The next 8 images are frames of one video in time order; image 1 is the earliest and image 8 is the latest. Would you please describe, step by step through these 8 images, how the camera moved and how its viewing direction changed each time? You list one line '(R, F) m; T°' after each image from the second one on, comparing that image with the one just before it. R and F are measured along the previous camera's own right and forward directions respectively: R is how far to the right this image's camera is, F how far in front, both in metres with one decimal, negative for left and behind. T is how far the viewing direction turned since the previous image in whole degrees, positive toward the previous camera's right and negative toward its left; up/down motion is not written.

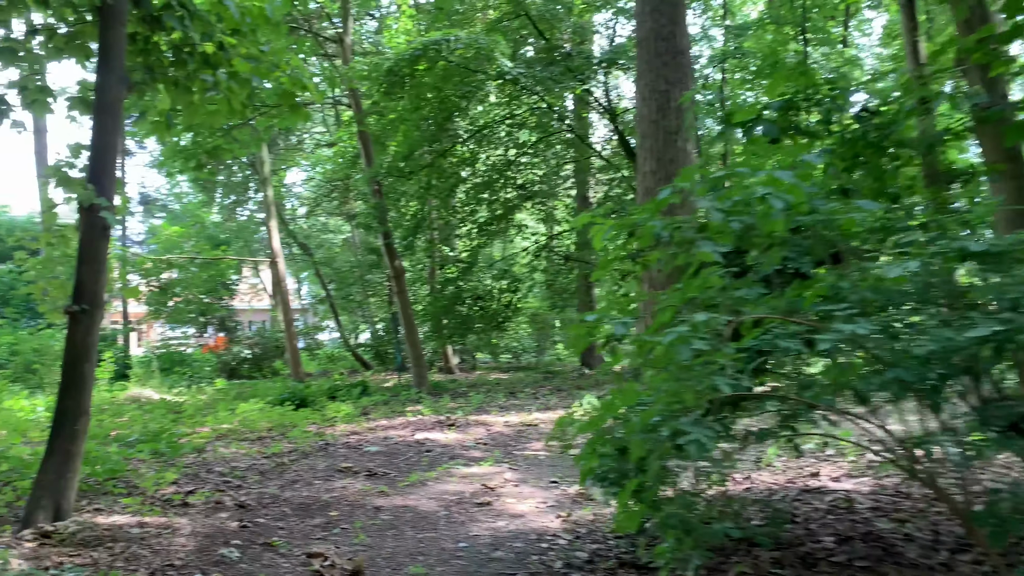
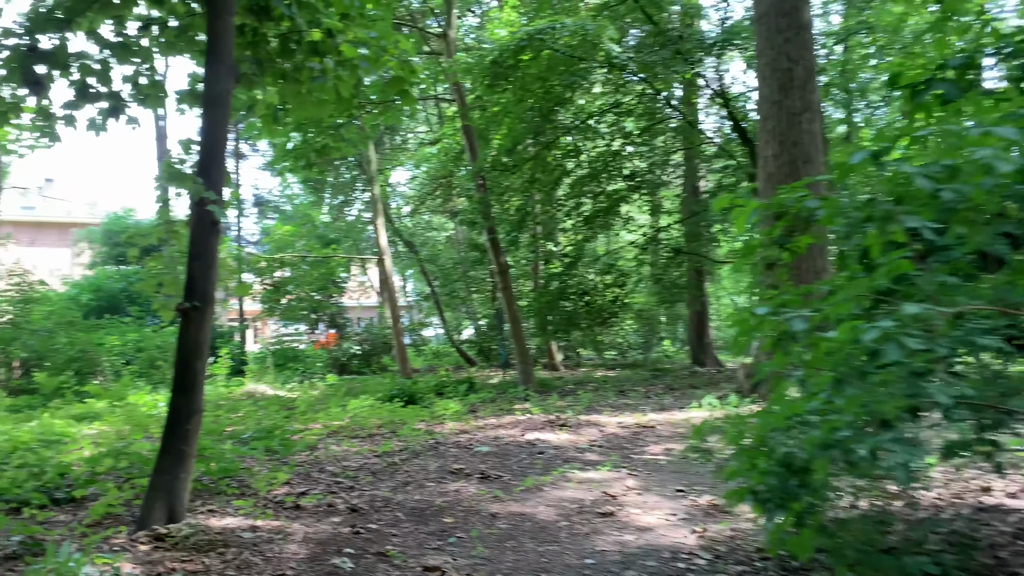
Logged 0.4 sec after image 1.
(-0.1, +0.3) m; -7°
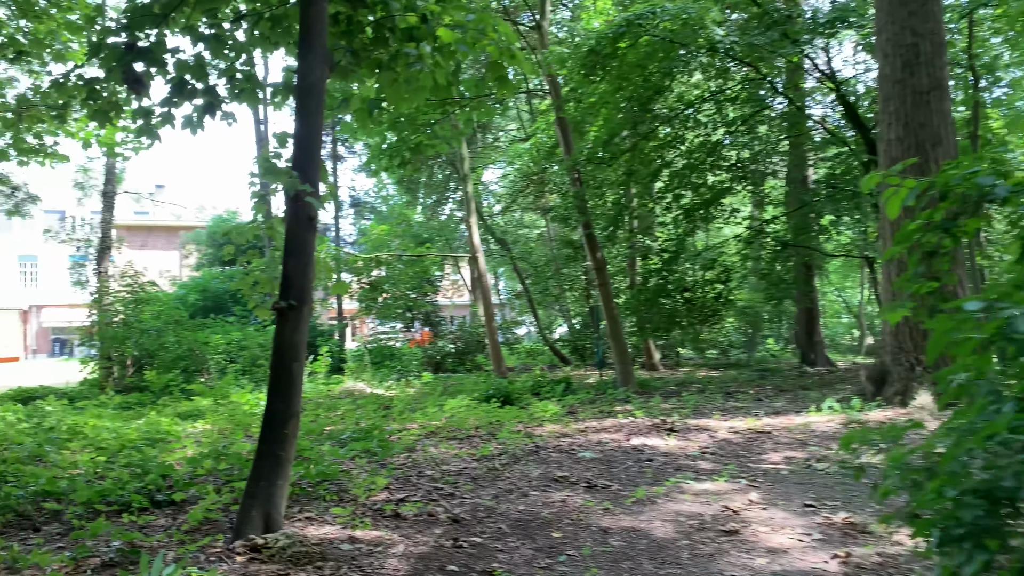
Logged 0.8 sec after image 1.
(-0.1, +0.3) m; -6°
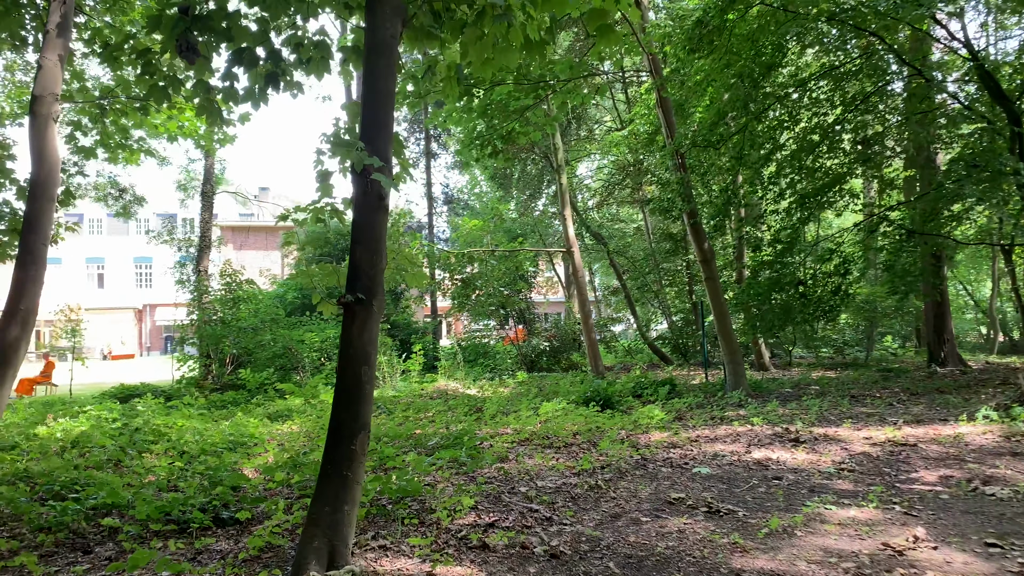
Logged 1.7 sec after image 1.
(0.0, +0.6) m; -7°
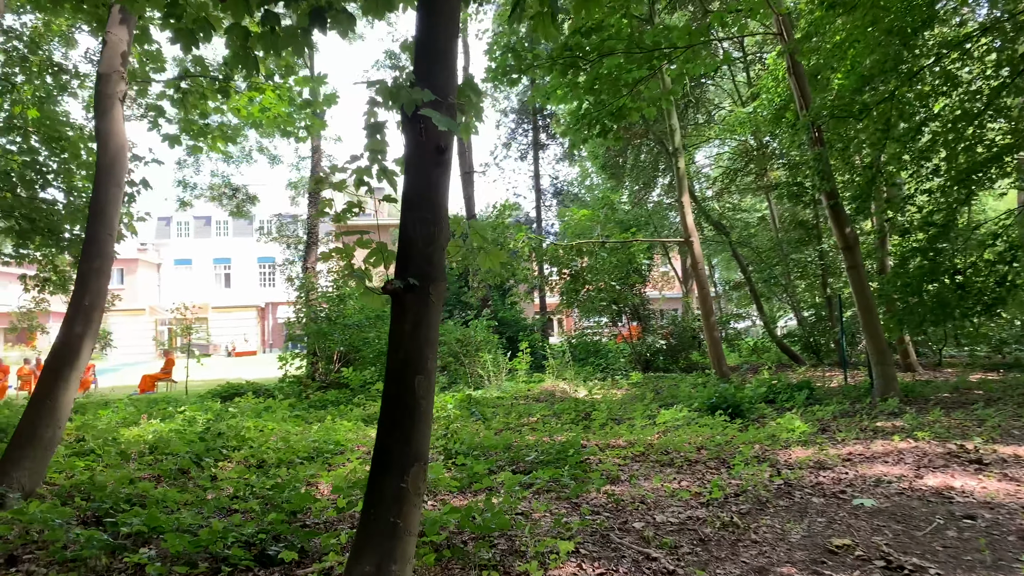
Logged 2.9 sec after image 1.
(0.0, +0.8) m; -8°
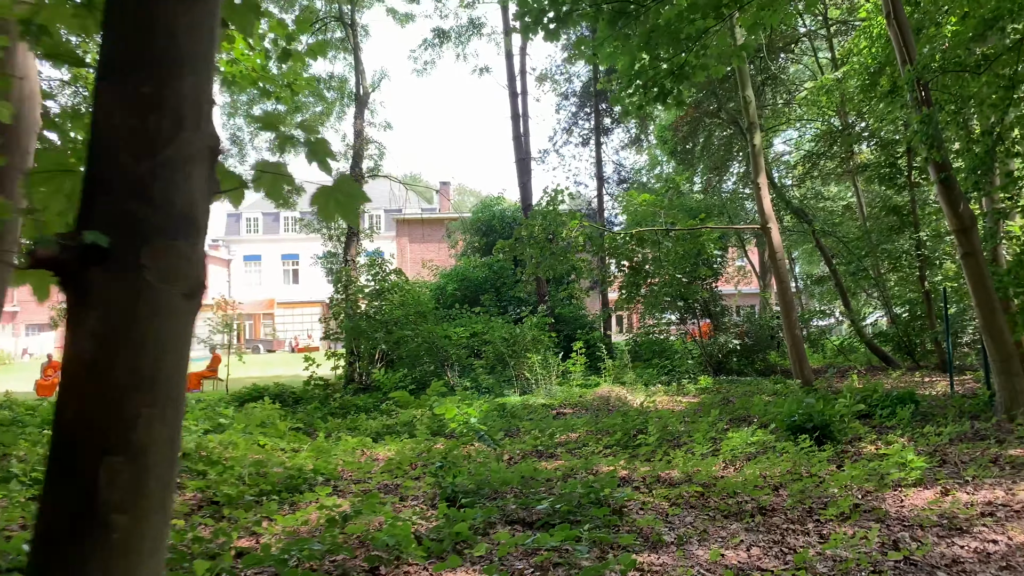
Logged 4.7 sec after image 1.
(+0.3, +1.2) m; -5°
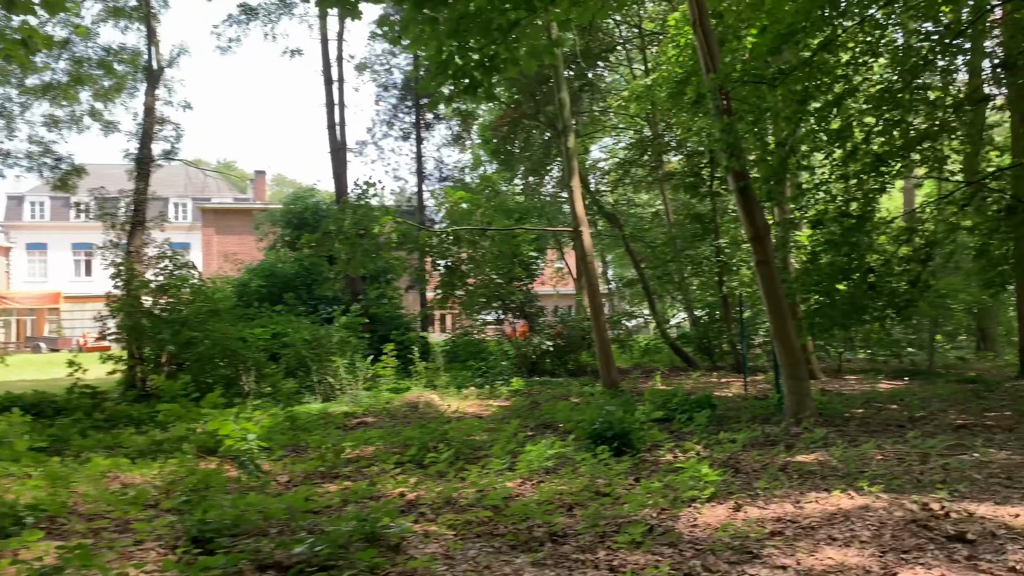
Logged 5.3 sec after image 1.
(+0.2, +0.4) m; +12°
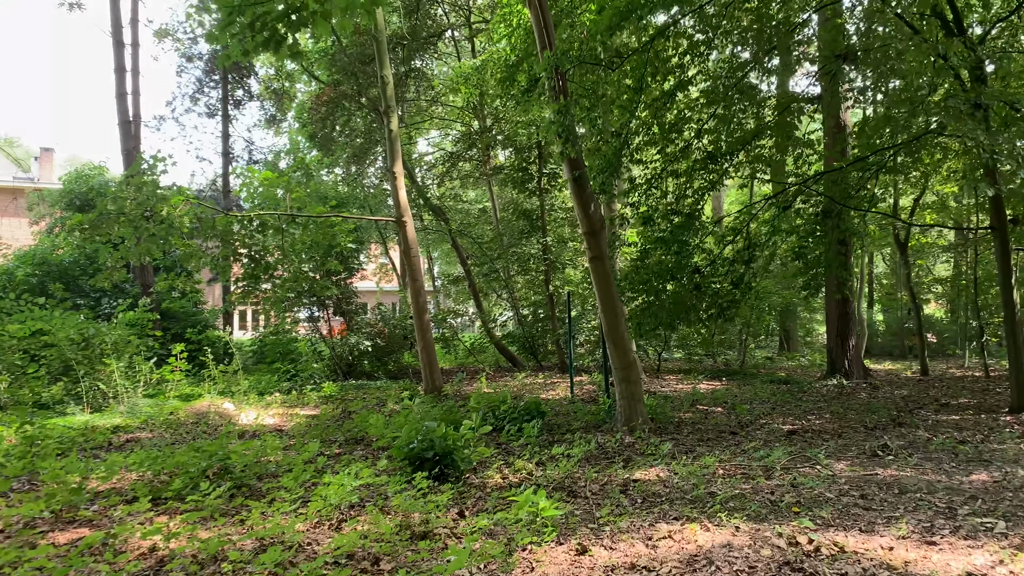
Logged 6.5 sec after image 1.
(+0.1, +0.8) m; +12°
